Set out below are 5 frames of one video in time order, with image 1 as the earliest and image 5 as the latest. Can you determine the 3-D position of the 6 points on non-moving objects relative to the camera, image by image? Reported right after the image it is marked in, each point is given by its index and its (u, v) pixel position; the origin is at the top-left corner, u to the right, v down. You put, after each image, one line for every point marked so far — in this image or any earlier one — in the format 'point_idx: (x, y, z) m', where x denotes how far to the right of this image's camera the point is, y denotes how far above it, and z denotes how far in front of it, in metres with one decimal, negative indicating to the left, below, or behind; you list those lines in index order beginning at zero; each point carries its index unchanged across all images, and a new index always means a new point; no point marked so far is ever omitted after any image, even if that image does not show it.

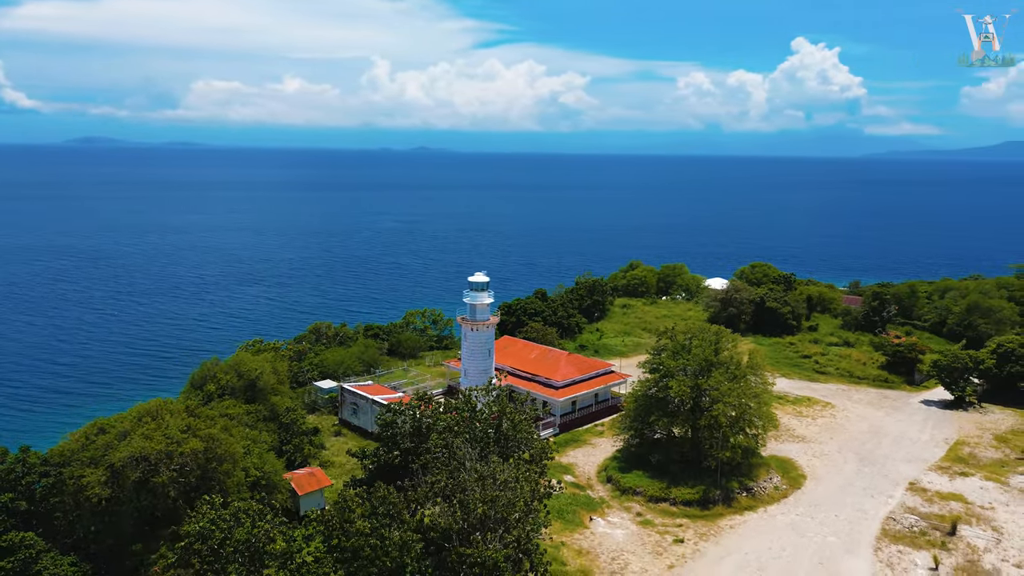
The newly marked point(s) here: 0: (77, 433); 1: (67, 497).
0: (-11.1, -3.7, +19.5) m
1: (-10.8, -5.0, +18.3) m
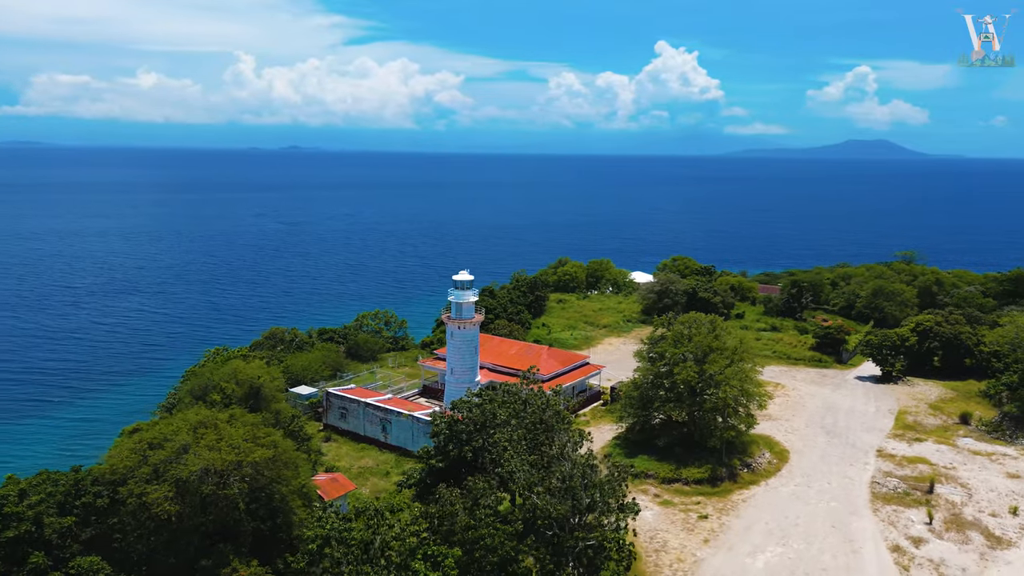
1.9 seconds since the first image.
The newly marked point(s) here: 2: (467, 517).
0: (-9.3, -3.9, +18.4) m
1: (-8.8, -5.2, +17.2) m
2: (-1.0, -4.9, +16.2) m
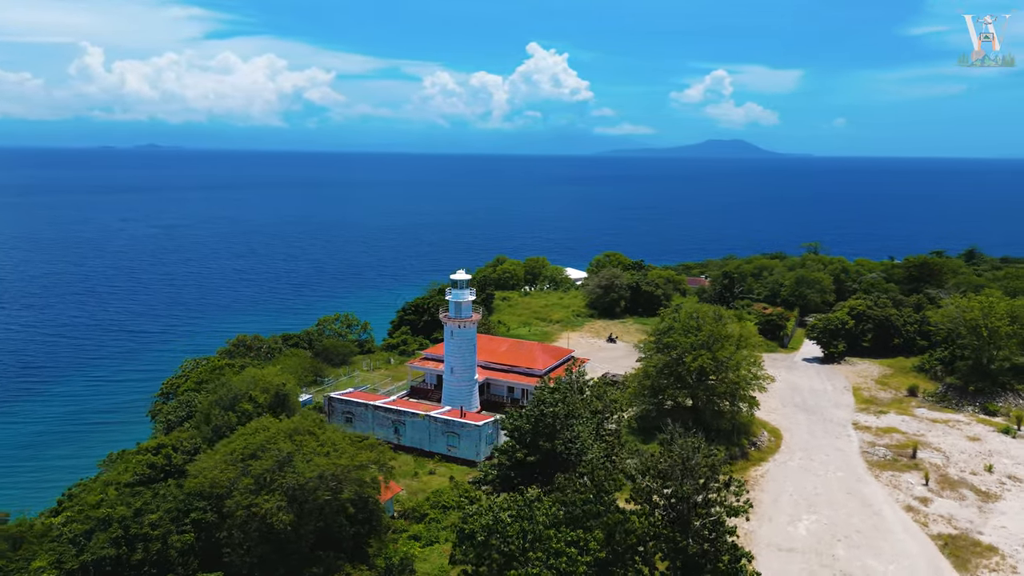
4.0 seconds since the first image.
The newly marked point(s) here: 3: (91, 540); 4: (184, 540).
0: (-6.8, -4.1, +17.7) m
1: (-6.0, -5.3, +16.6) m
2: (+1.8, -4.8, +16.8) m
3: (-8.8, -5.2, +15.7) m
4: (-7.0, -5.4, +16.1) m
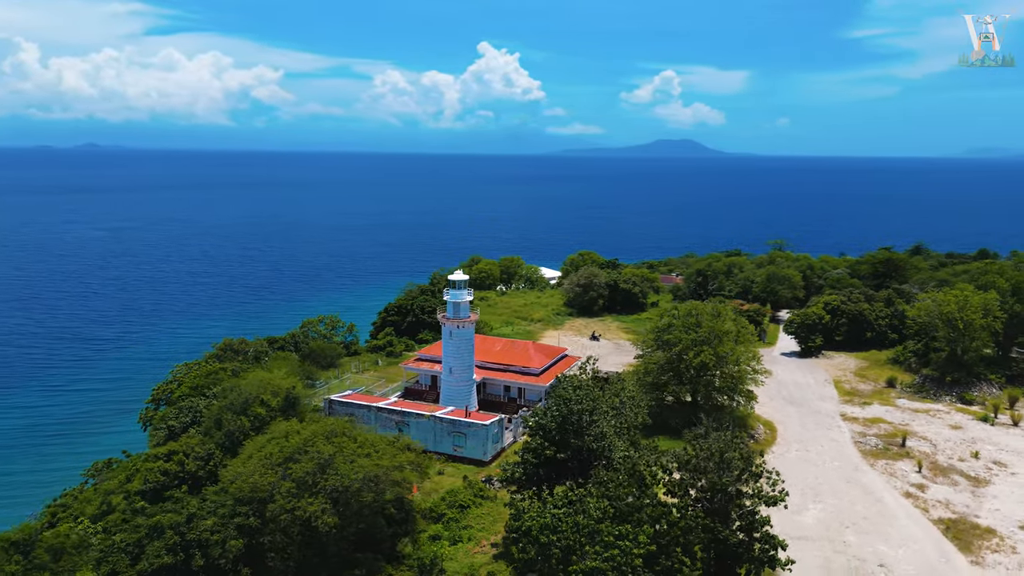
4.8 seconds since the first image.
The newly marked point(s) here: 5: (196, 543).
0: (-5.9, -4.1, +17.5) m
1: (-5.0, -5.4, +16.5) m
2: (+2.8, -4.8, +17.2) m
3: (-7.8, -5.3, +15.4) m
4: (-5.9, -5.4, +15.9) m
5: (-6.8, -5.3, +15.7) m
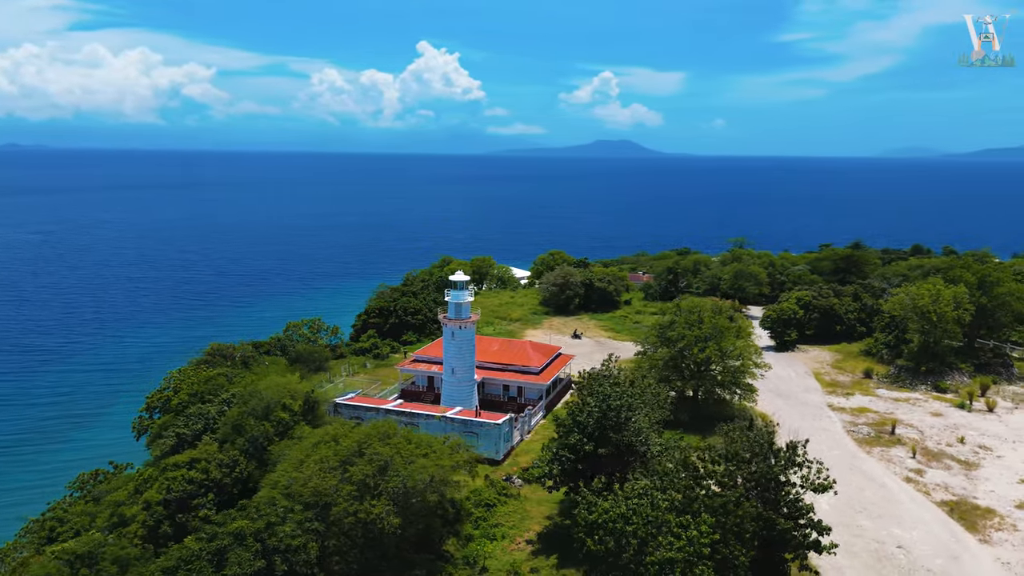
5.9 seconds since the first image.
0: (-4.5, -4.2, +17.4) m
1: (-3.6, -5.4, +16.4) m
2: (+4.2, -4.7, +17.7) m
3: (-6.2, -5.4, +15.1) m
4: (-4.5, -5.5, +15.8) m
5: (-5.2, -5.4, +15.5) m
